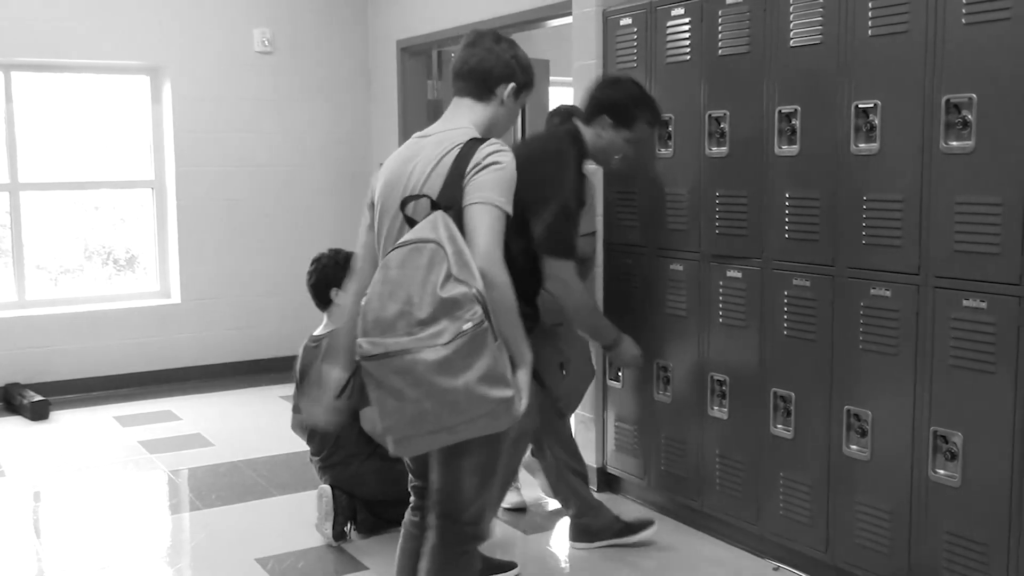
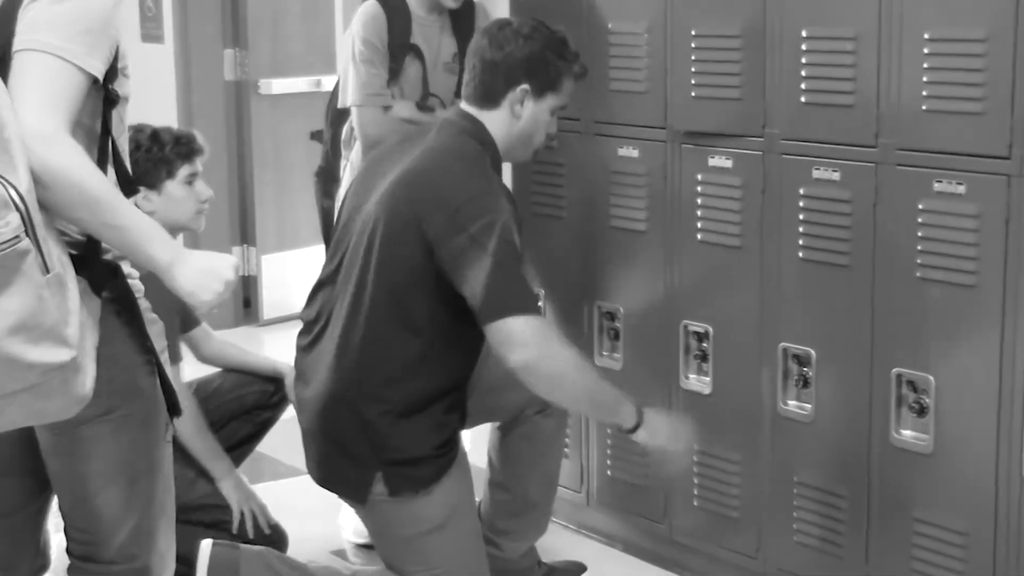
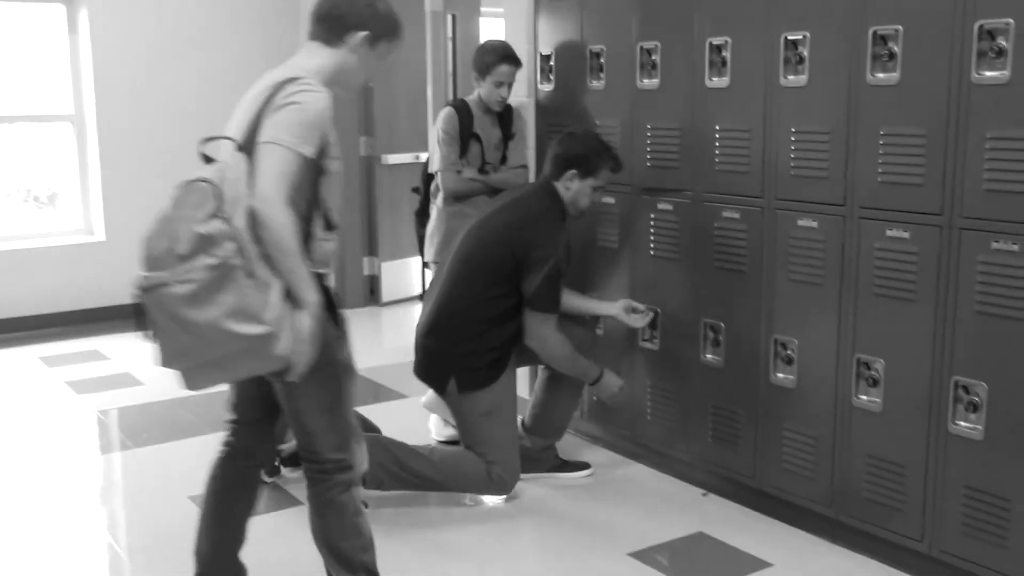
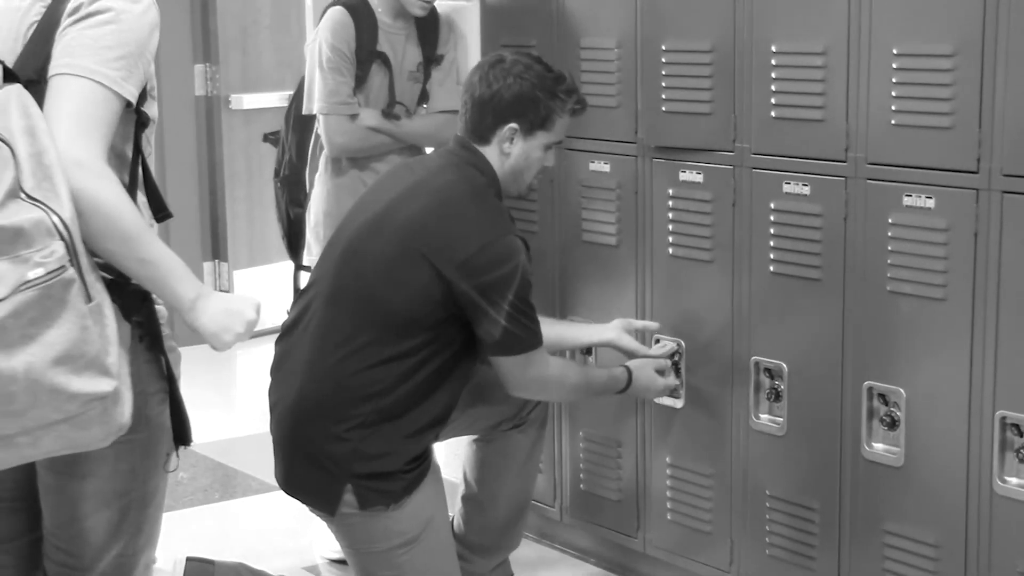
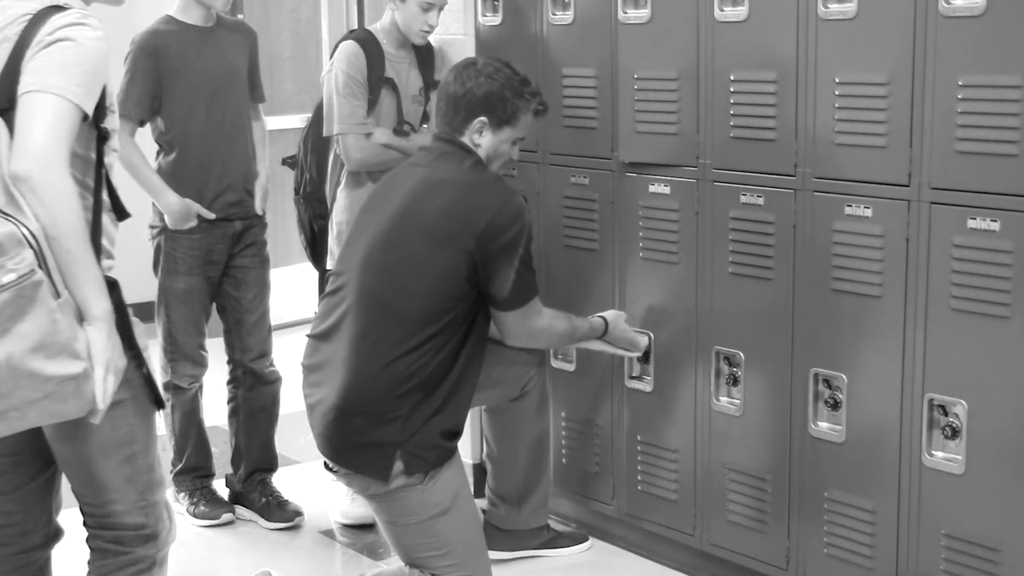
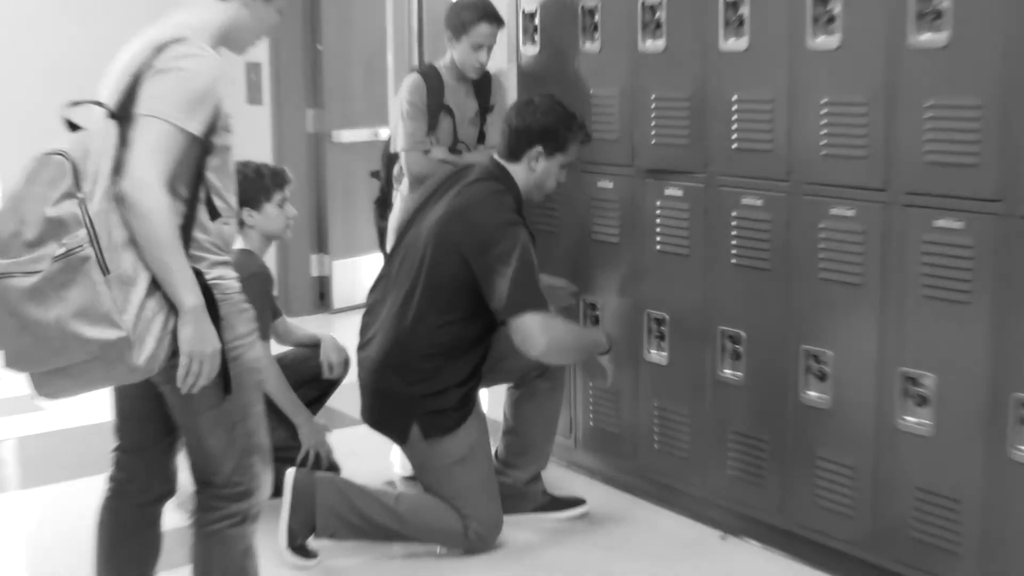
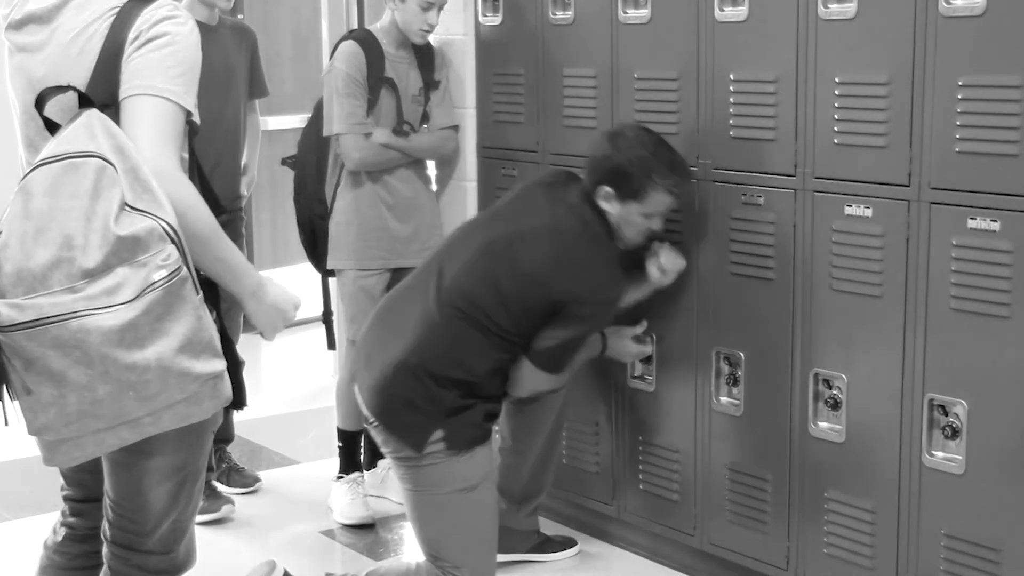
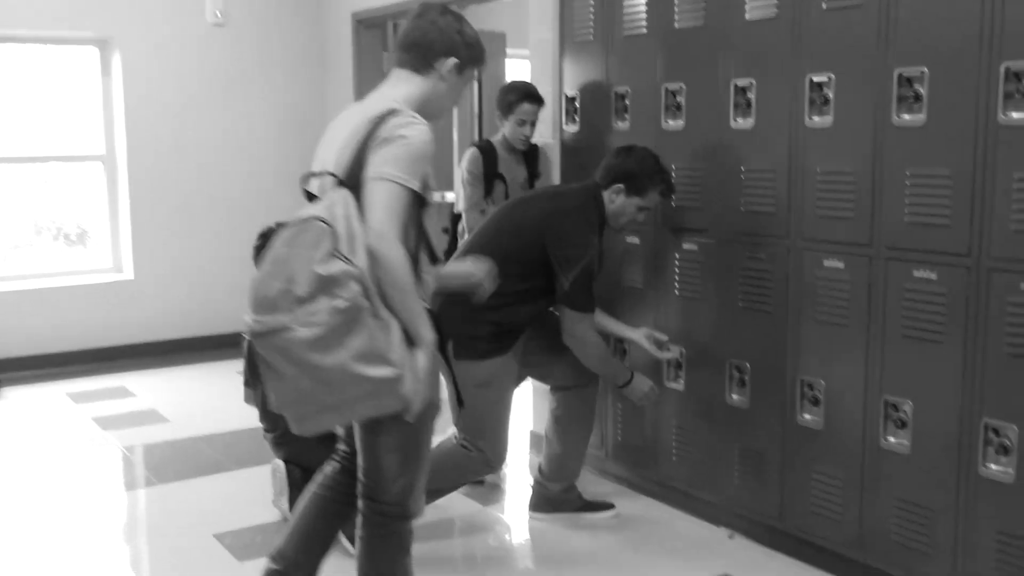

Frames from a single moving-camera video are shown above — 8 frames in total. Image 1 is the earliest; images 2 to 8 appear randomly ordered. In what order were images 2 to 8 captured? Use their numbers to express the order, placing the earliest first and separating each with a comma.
8, 3, 6, 2, 4, 7, 5
